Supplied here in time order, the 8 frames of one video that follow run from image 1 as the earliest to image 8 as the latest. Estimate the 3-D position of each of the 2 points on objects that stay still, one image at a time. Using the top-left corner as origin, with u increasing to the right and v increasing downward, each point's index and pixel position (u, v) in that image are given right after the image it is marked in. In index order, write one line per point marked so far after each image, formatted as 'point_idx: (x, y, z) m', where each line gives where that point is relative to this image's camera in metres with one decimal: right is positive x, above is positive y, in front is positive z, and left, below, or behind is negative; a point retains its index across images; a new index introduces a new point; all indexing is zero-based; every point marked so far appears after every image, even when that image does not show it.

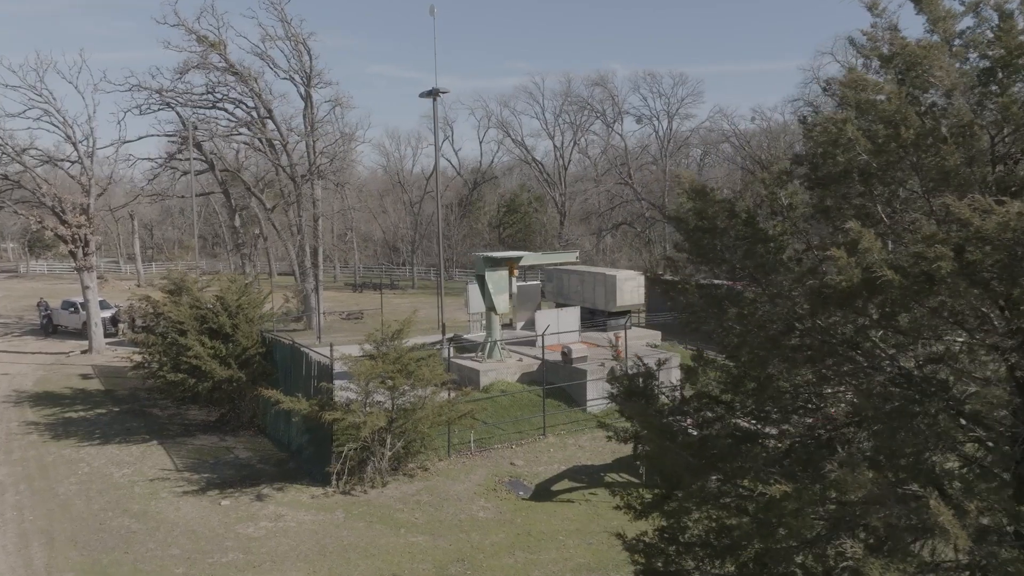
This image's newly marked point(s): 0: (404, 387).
0: (-1.9, -1.7, +12.8) m
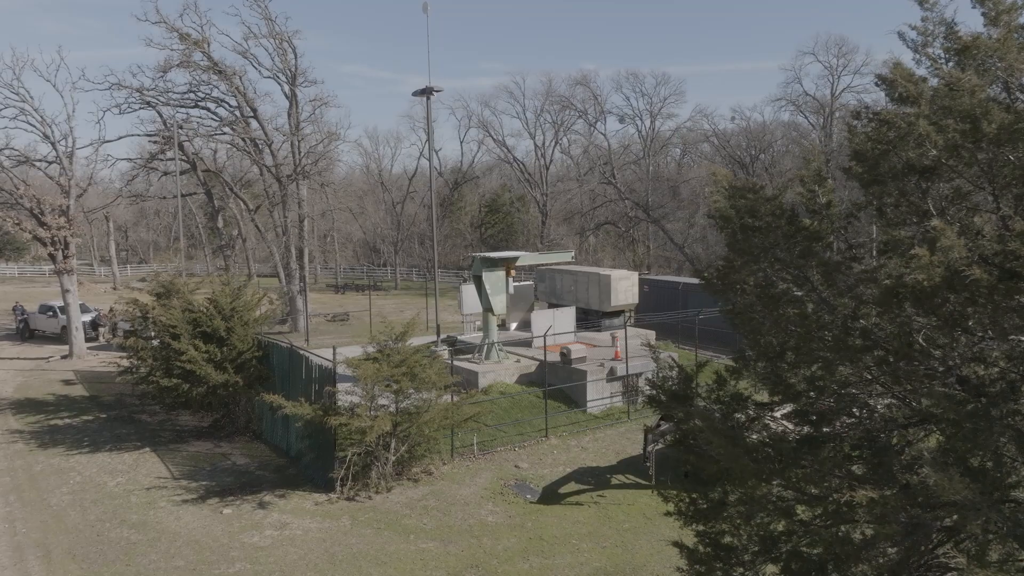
0: (-1.8, -1.7, +12.5) m
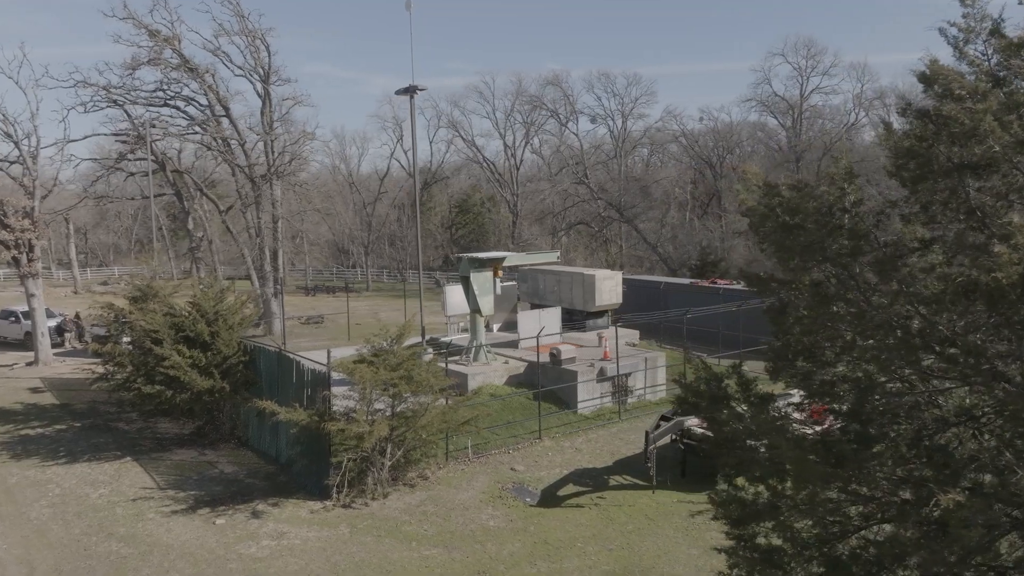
0: (-1.8, -1.8, +12.3) m
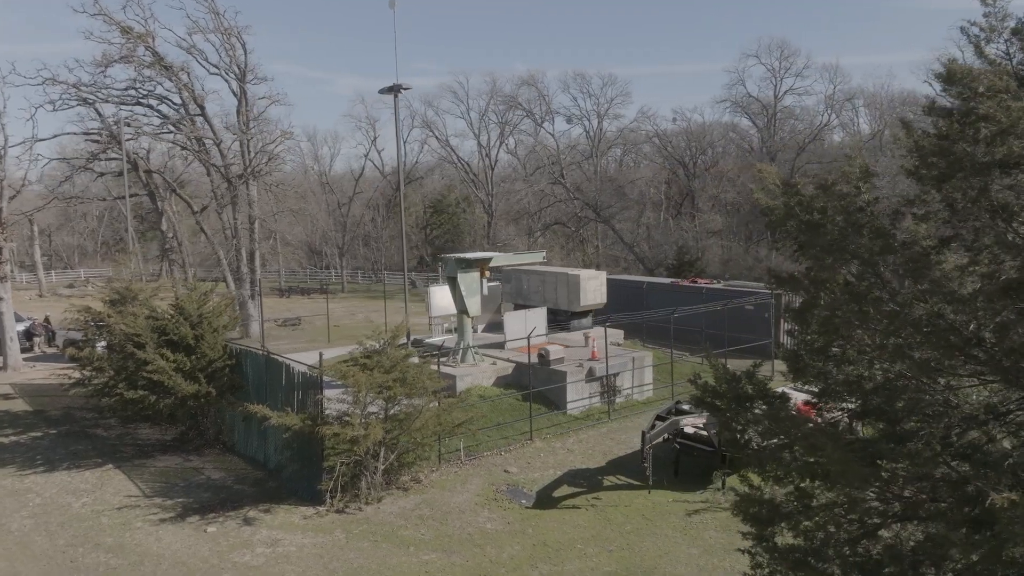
0: (-1.8, -1.8, +12.1) m
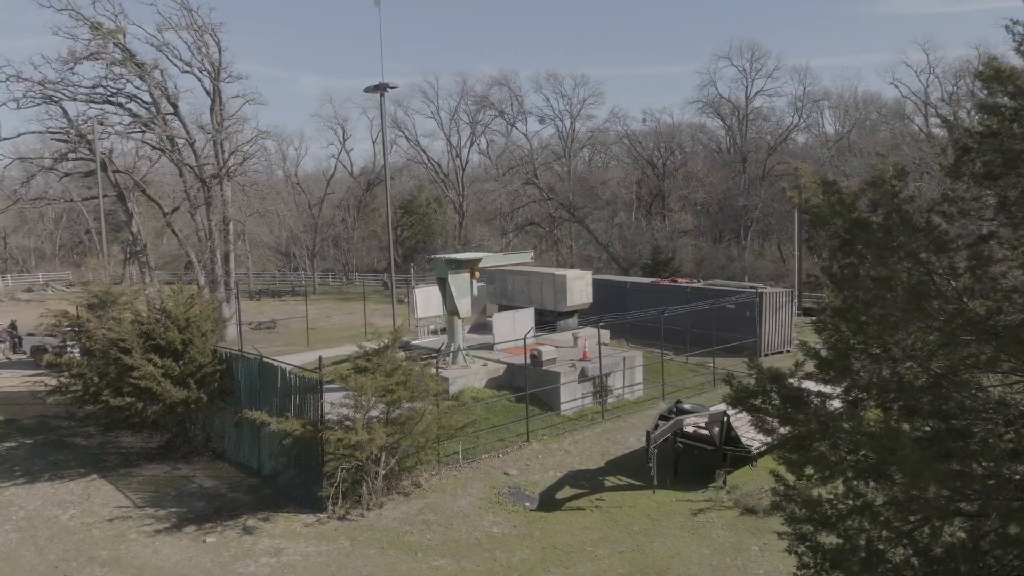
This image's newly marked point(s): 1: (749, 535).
0: (-1.8, -1.8, +11.9) m
1: (+3.5, -3.7, +10.9) m
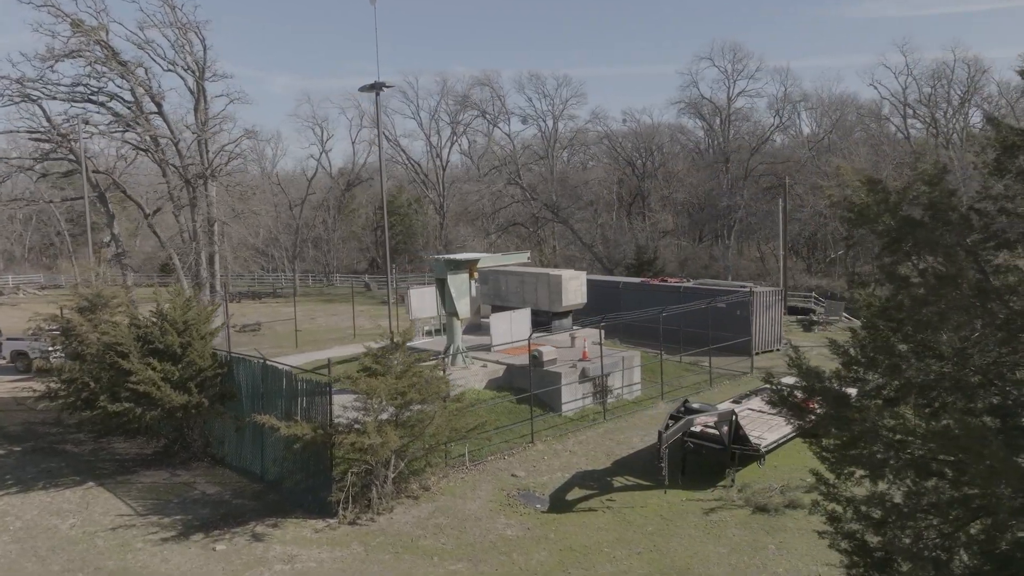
0: (-1.6, -1.8, +11.8) m
1: (+3.7, -3.7, +11.0) m
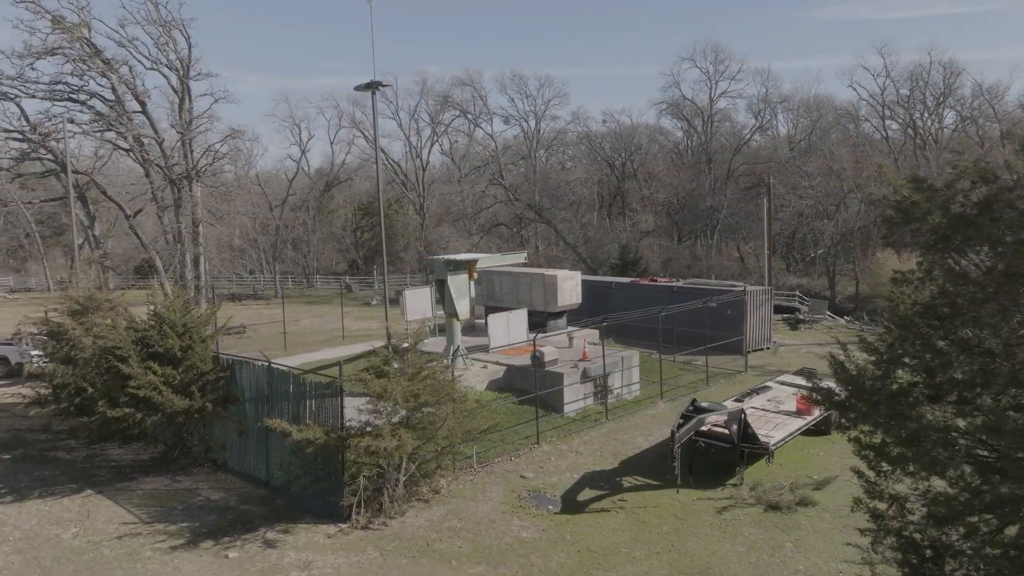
0: (-1.4, -1.8, +11.6) m
1: (+4.0, -3.6, +11.0) m
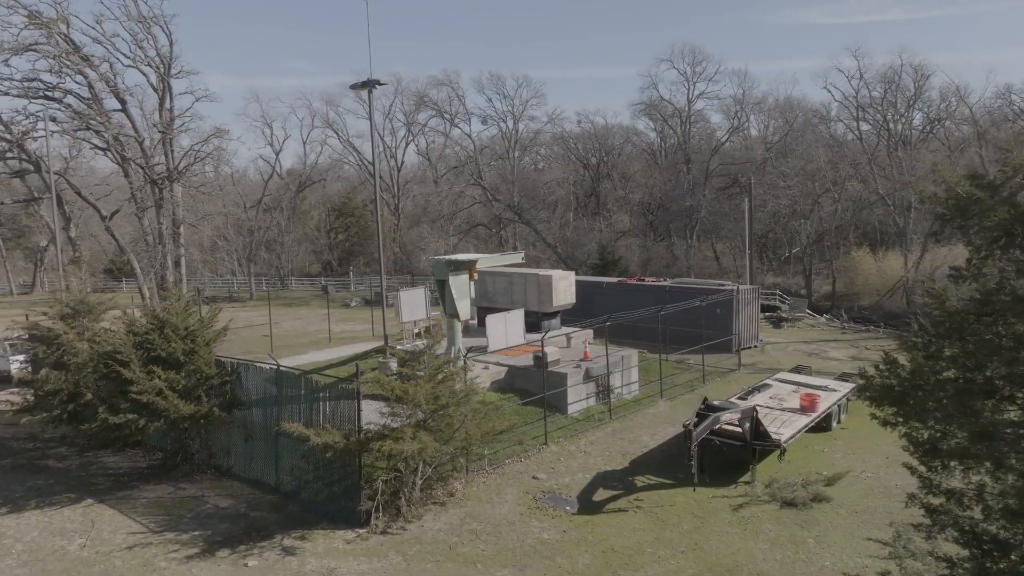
0: (-1.1, -1.9, +11.5) m
1: (+4.3, -3.6, +11.1) m
